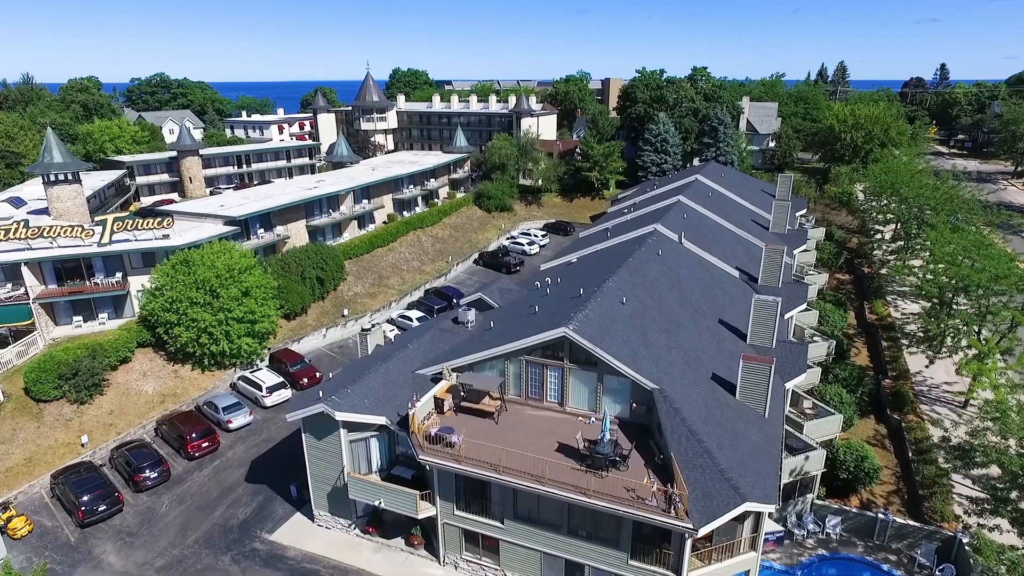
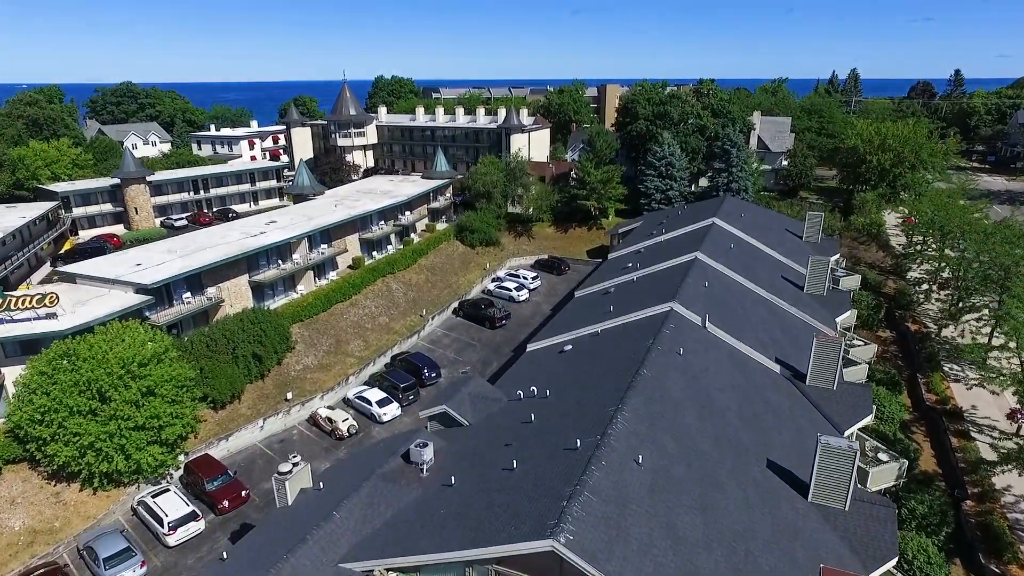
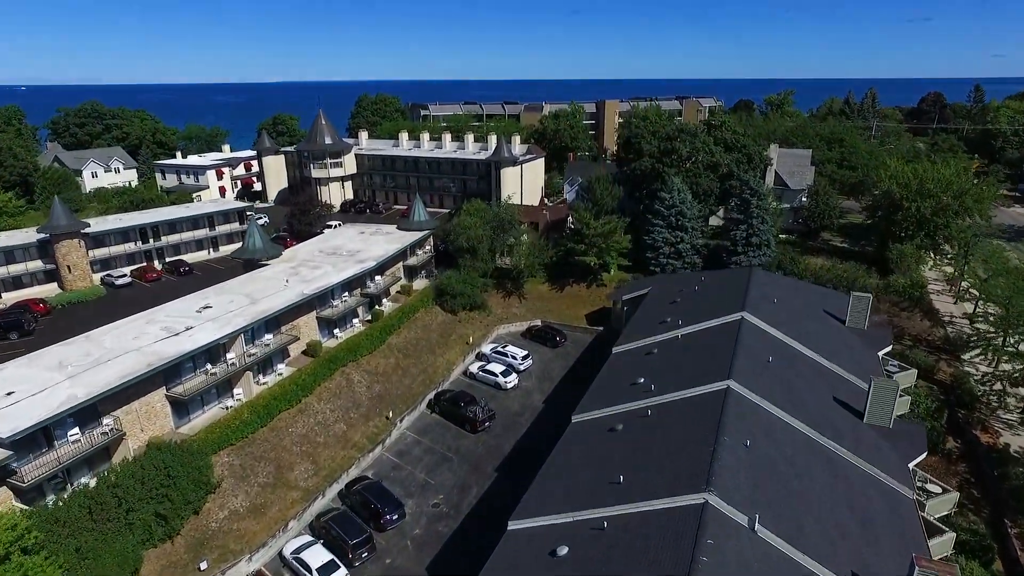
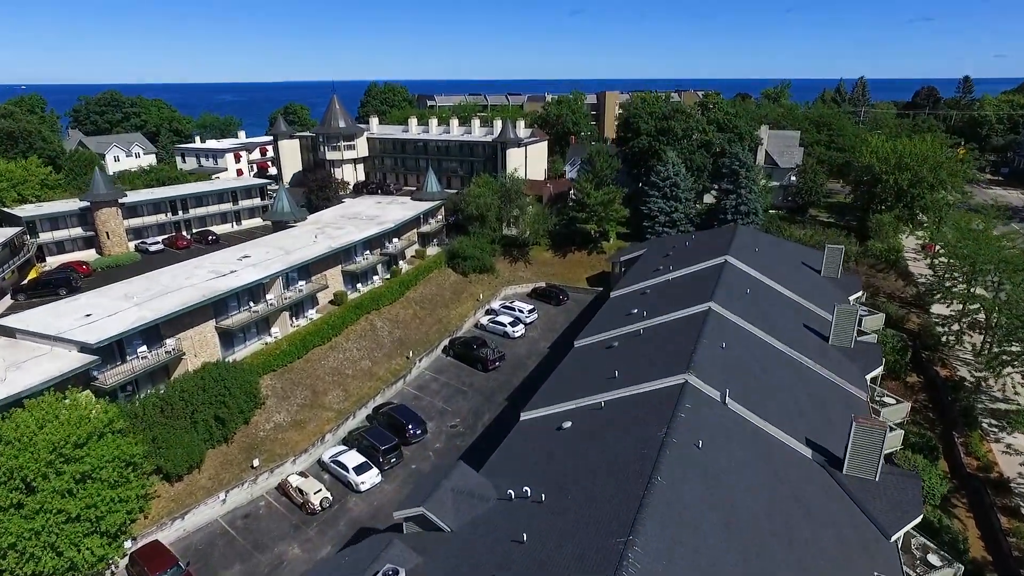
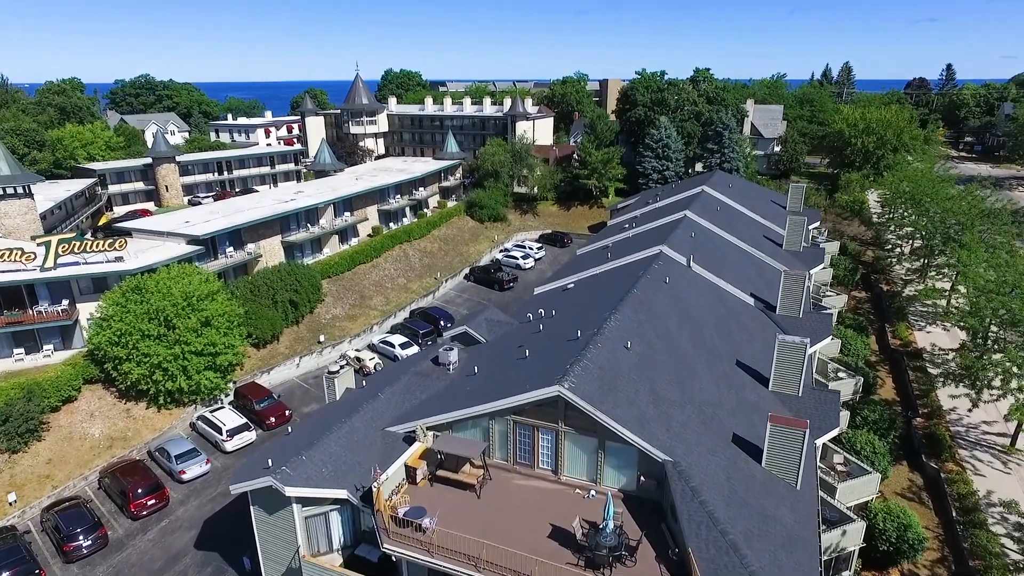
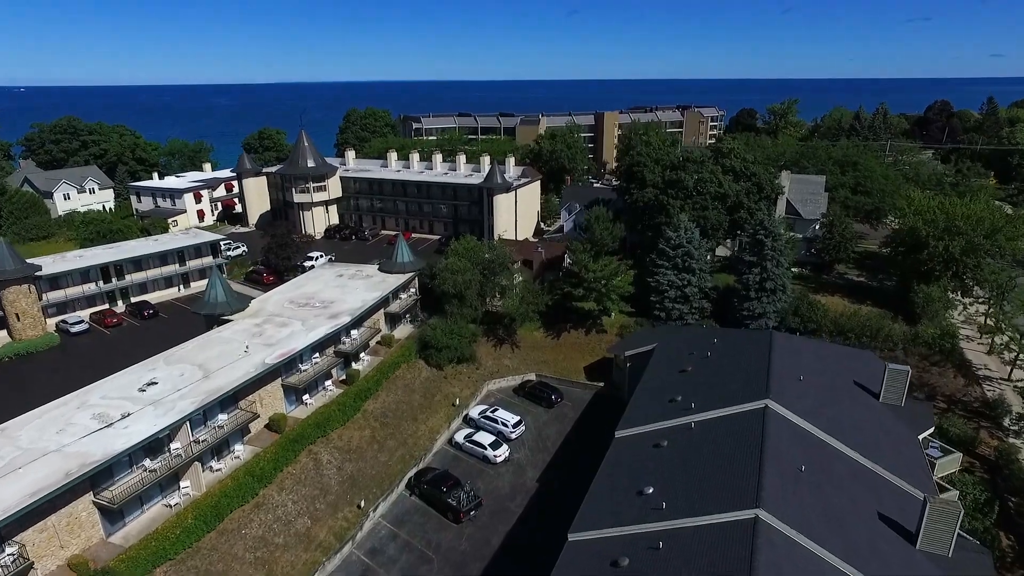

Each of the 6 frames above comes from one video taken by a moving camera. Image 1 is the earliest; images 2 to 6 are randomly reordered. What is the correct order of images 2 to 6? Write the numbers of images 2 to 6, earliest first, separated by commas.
5, 2, 4, 3, 6
